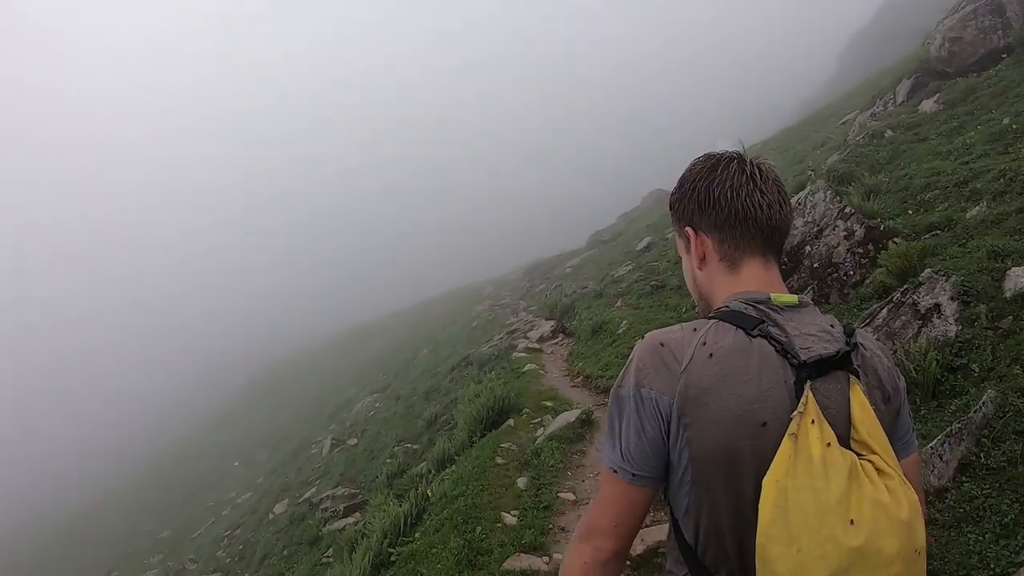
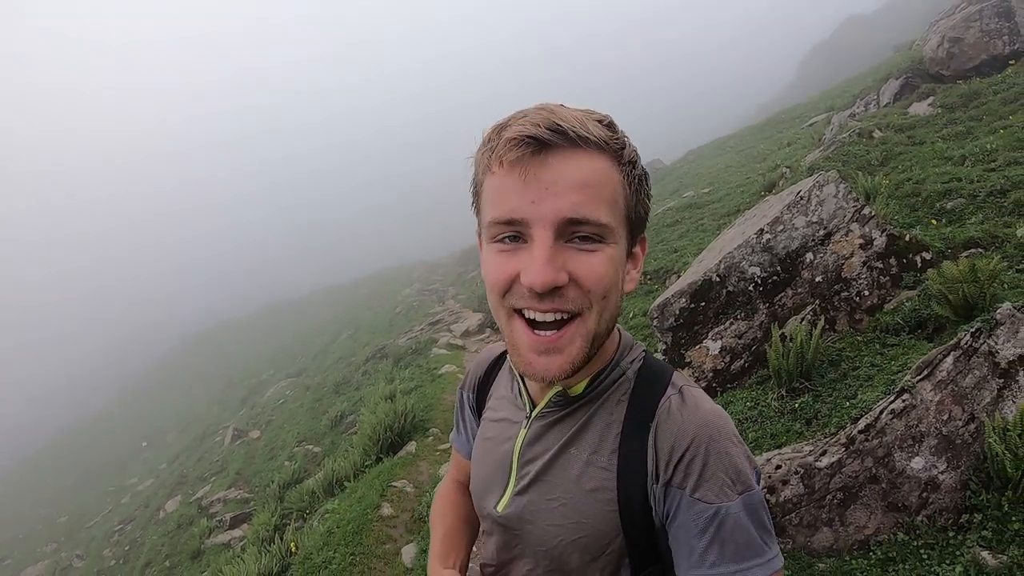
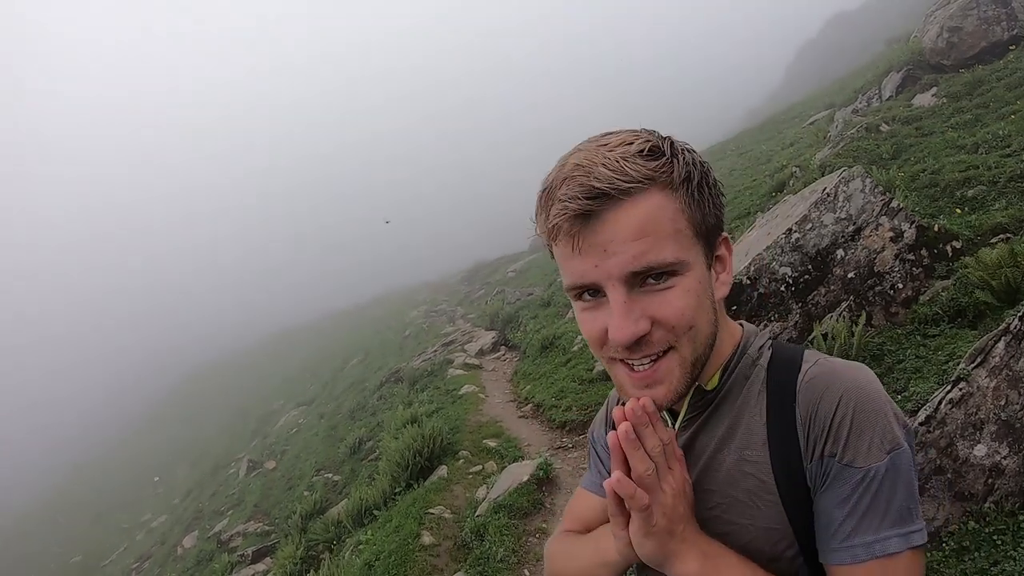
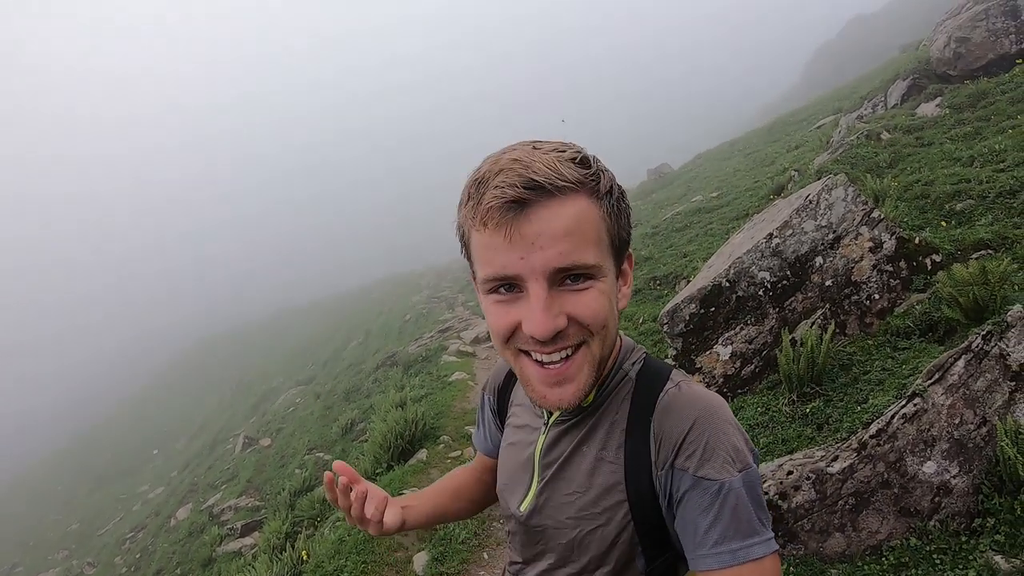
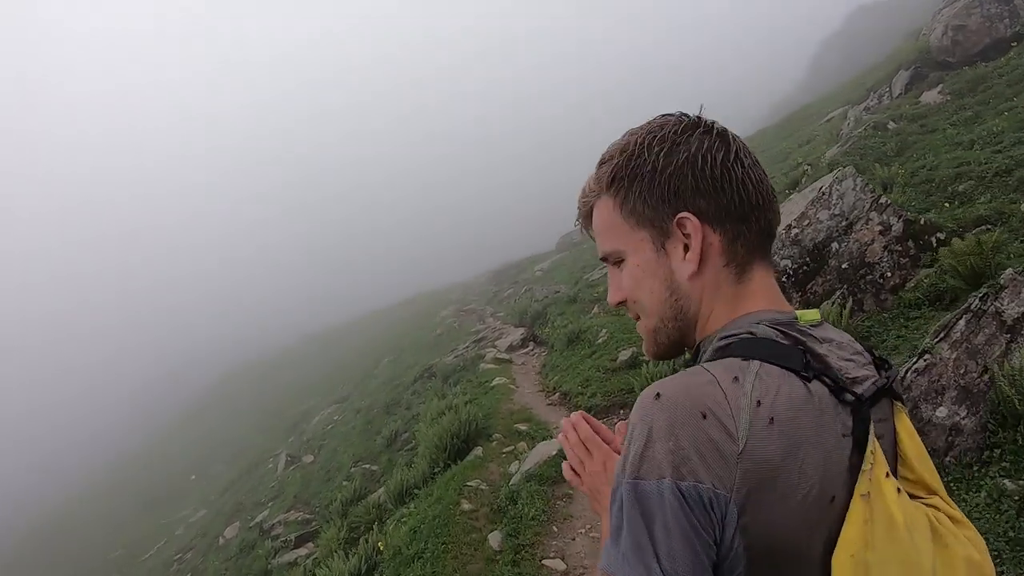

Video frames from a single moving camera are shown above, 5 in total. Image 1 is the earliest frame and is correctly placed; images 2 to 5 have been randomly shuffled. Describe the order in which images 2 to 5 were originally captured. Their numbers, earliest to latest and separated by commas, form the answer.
5, 3, 4, 2
